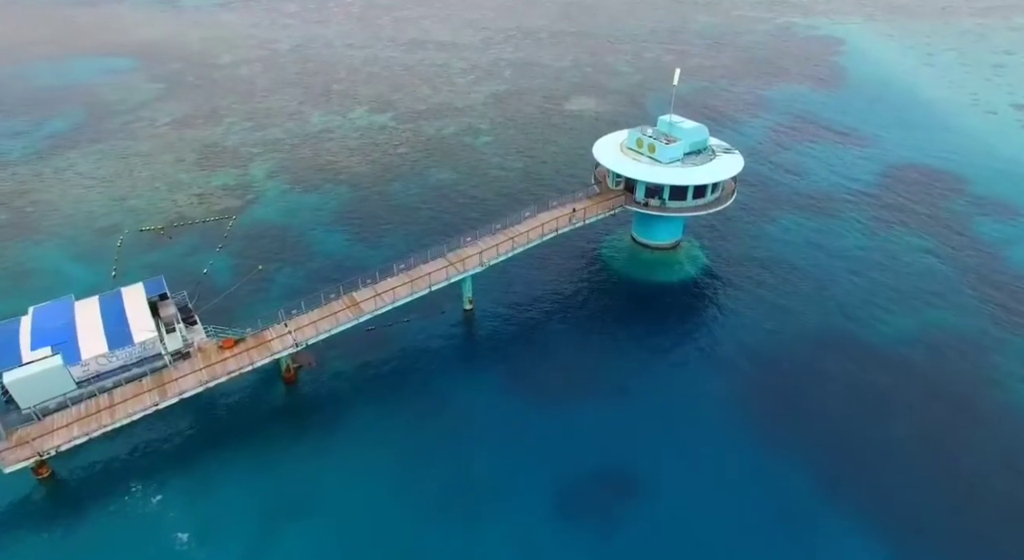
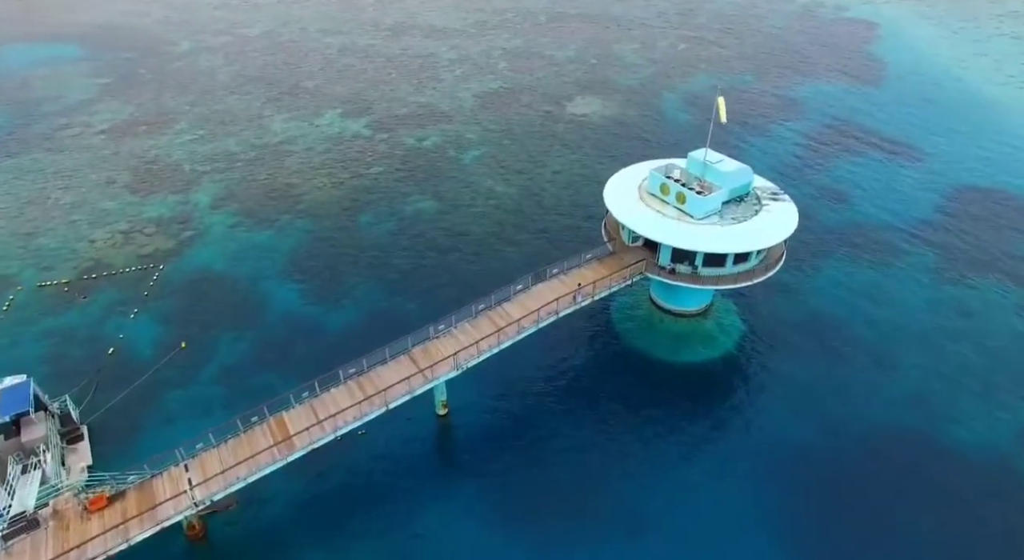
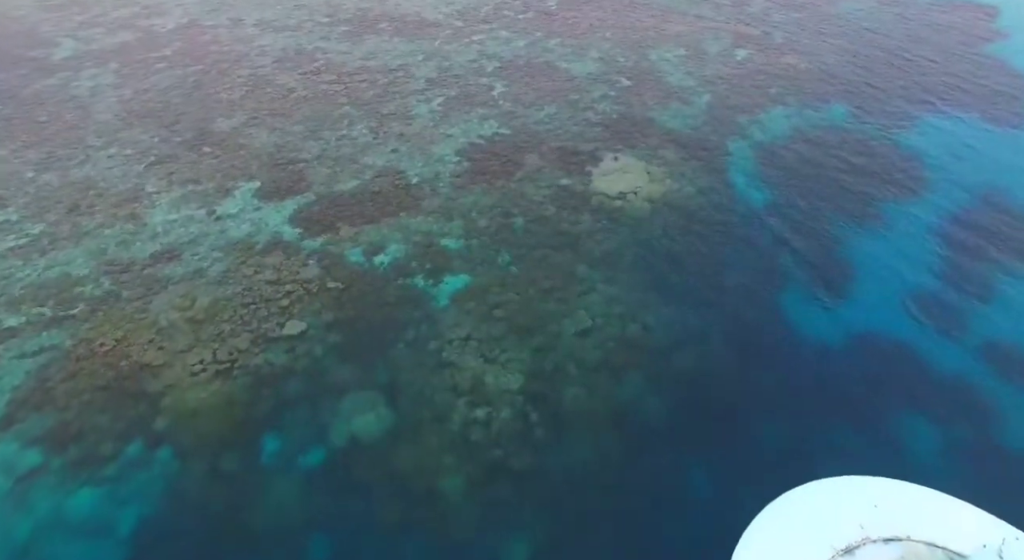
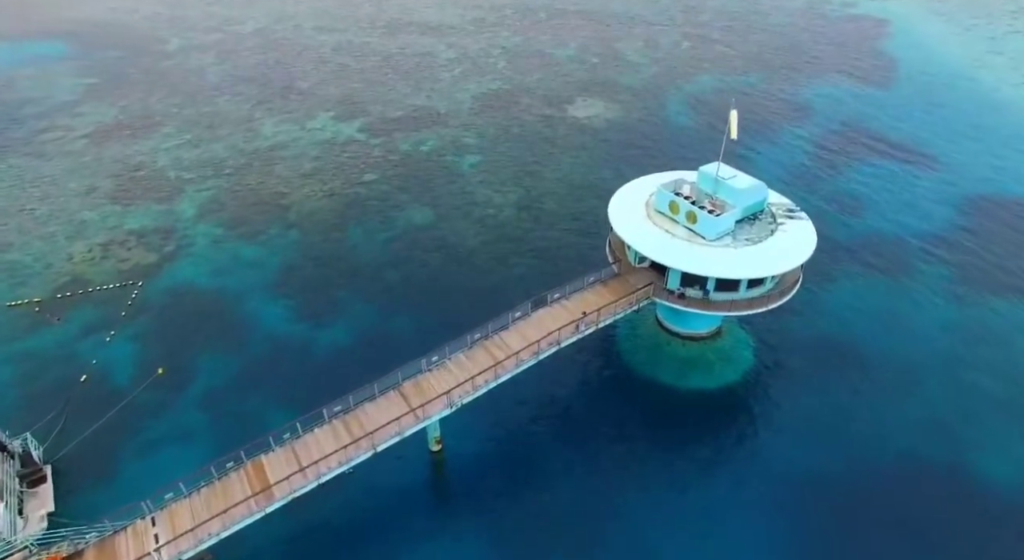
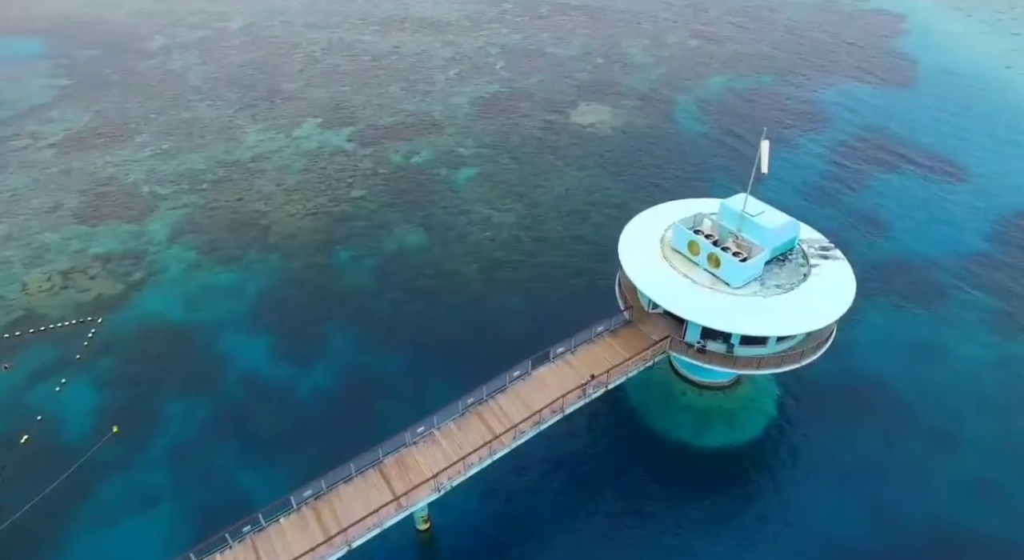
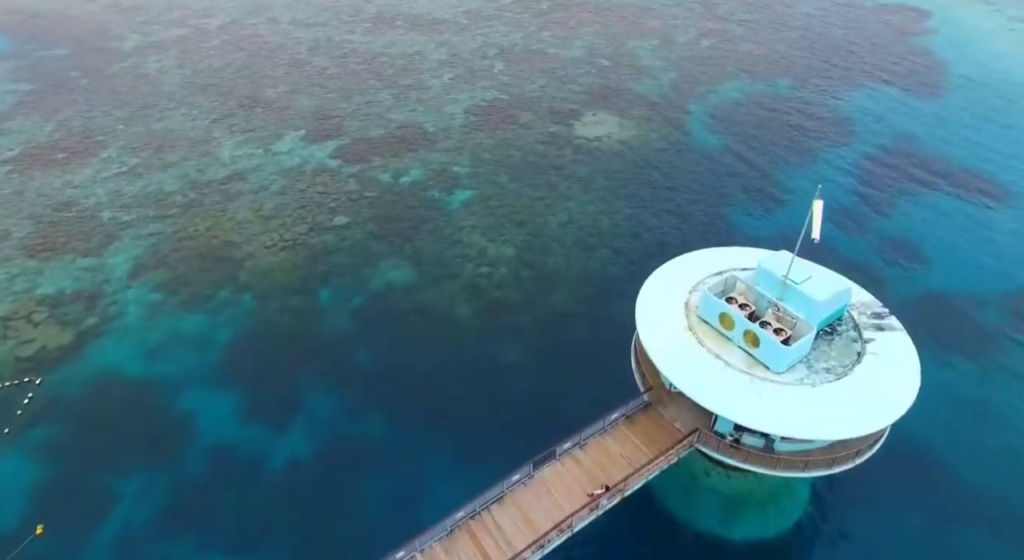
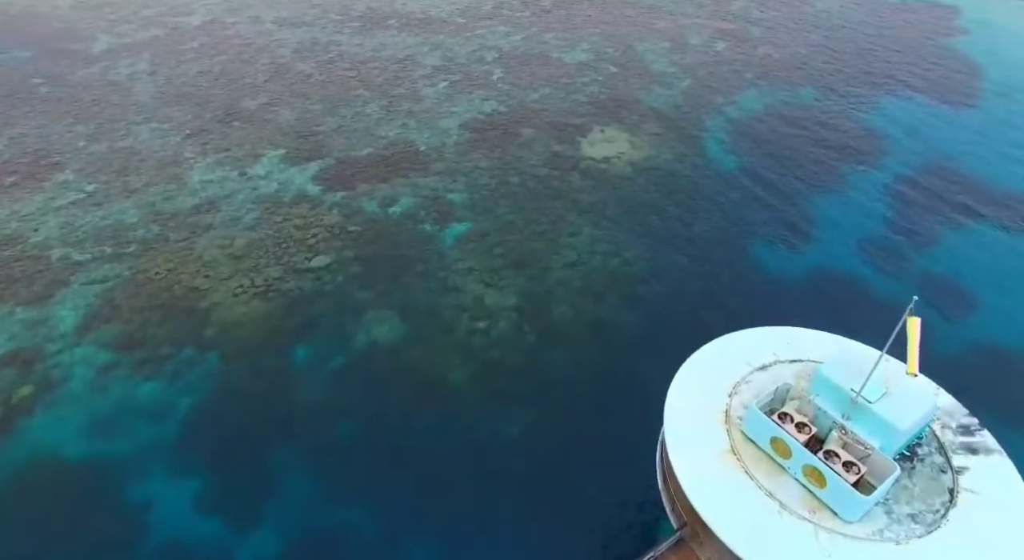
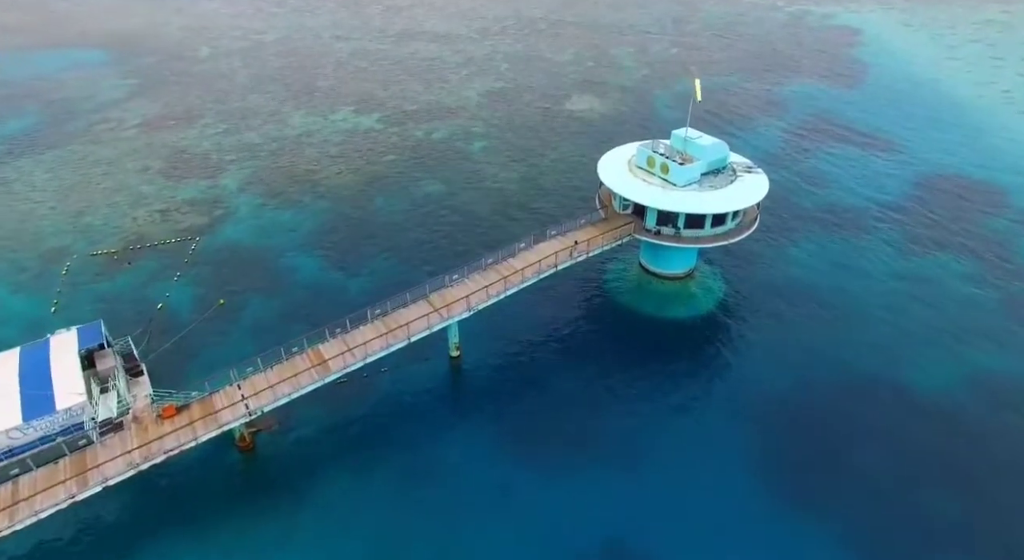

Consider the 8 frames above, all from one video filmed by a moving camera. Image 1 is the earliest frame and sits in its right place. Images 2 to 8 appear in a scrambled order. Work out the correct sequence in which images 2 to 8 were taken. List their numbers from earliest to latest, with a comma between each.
8, 2, 4, 5, 6, 7, 3
